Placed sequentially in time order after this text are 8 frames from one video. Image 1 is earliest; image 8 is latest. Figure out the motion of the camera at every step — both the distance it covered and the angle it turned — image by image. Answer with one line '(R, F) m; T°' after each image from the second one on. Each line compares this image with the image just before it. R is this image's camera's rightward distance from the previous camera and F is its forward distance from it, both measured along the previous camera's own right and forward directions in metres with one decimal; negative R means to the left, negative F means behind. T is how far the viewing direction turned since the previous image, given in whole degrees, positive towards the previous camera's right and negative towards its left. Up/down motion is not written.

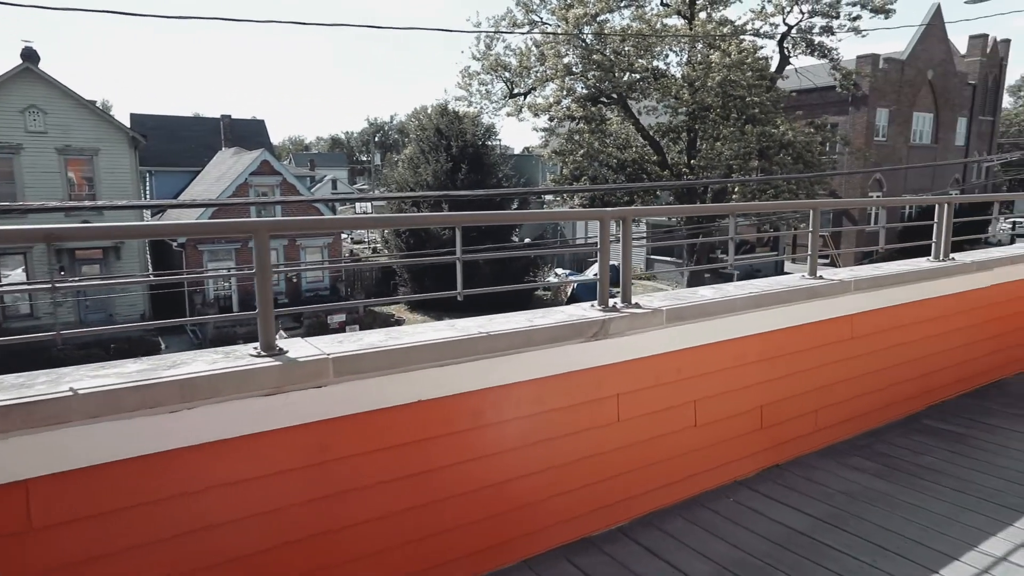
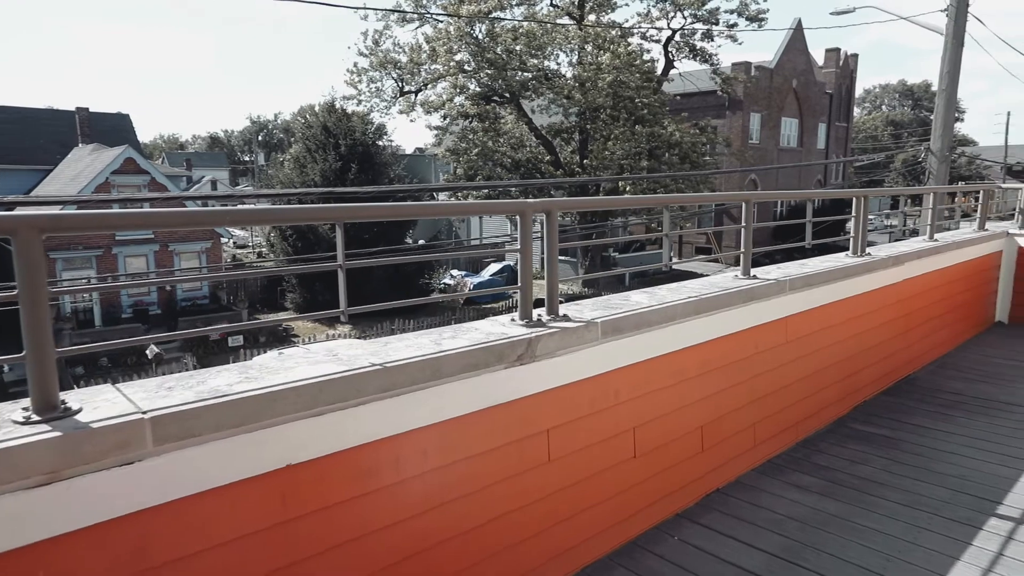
(0.0, +0.6) m; +9°
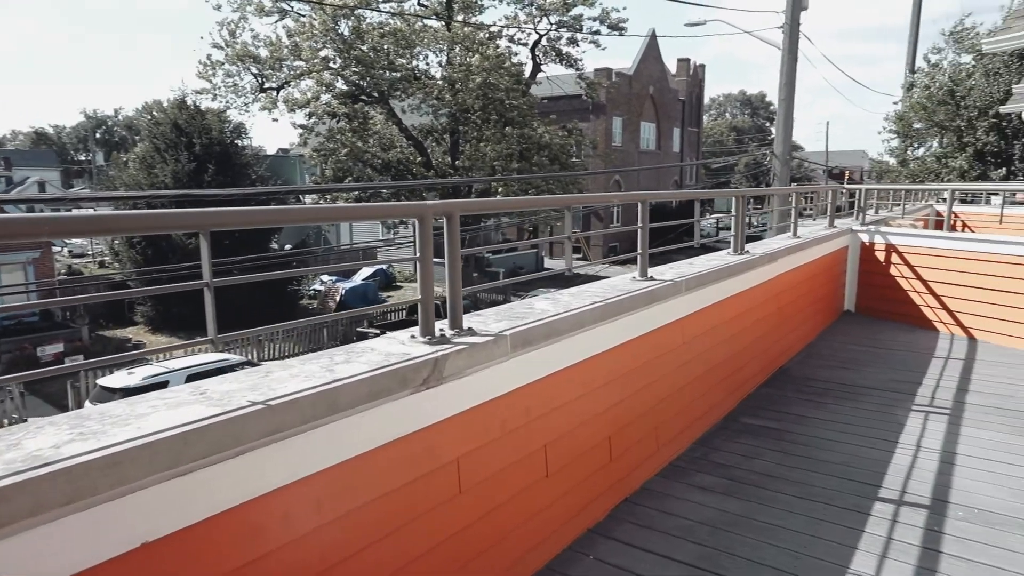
(-0.1, +0.2) m; +11°
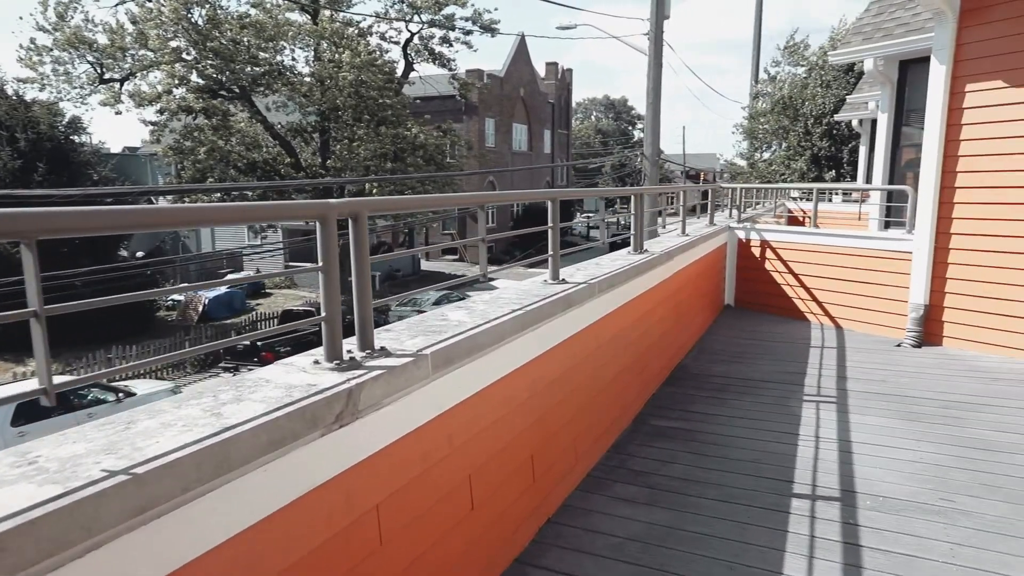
(-0.1, +0.3) m; +11°
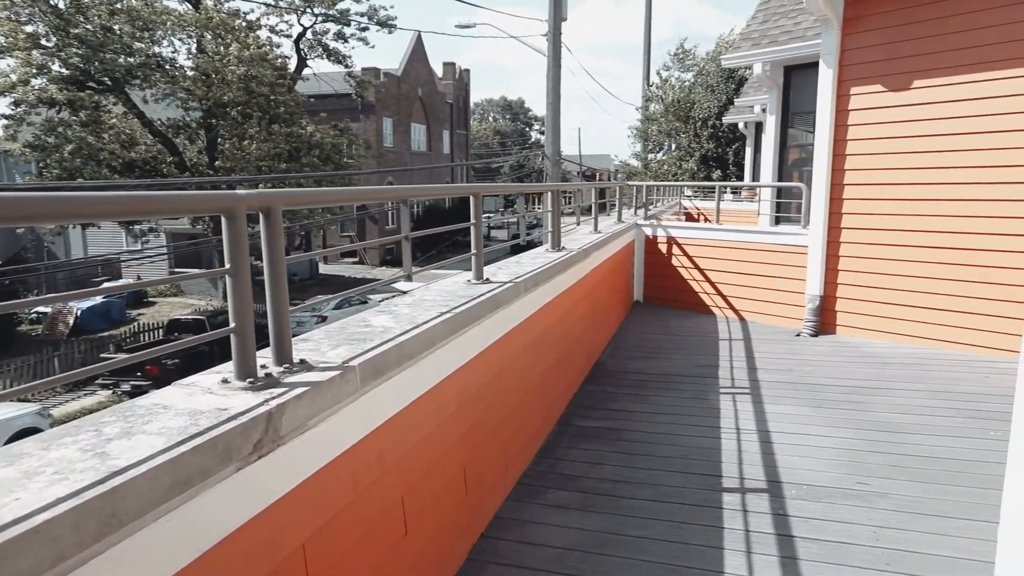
(-0.1, +0.2) m; +8°
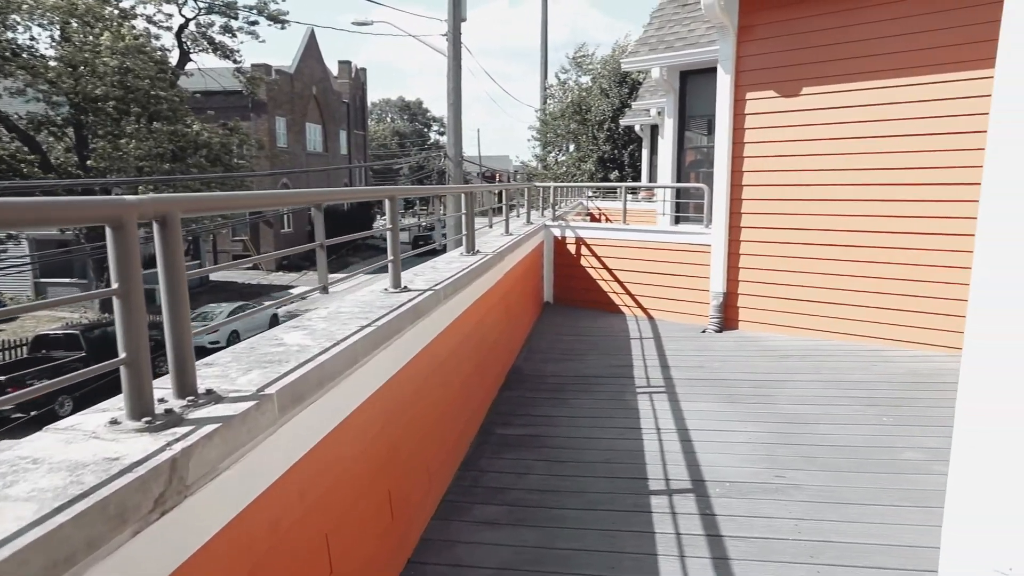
(-0.1, +0.1) m; +8°
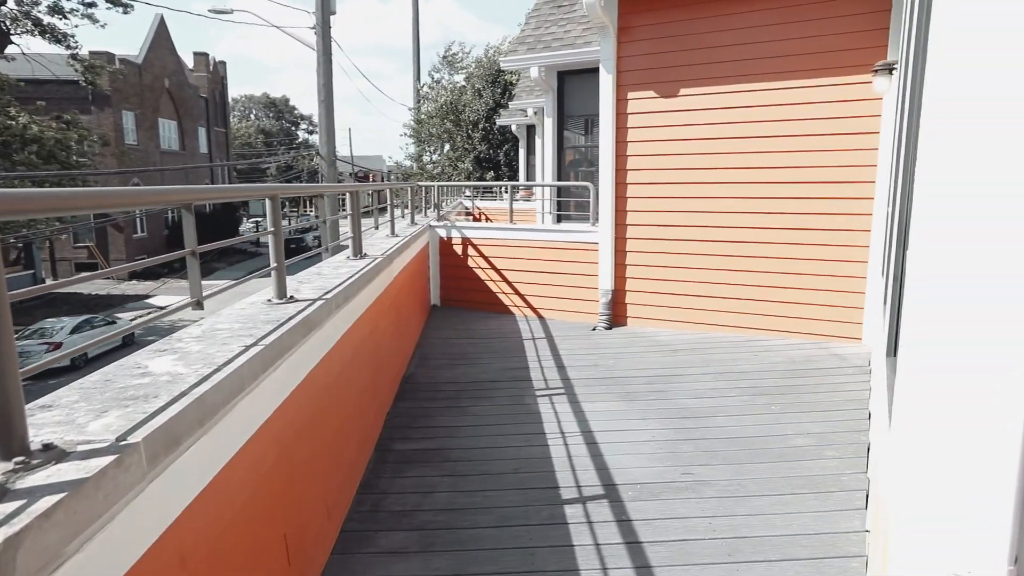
(-0.1, +0.2) m; +11°
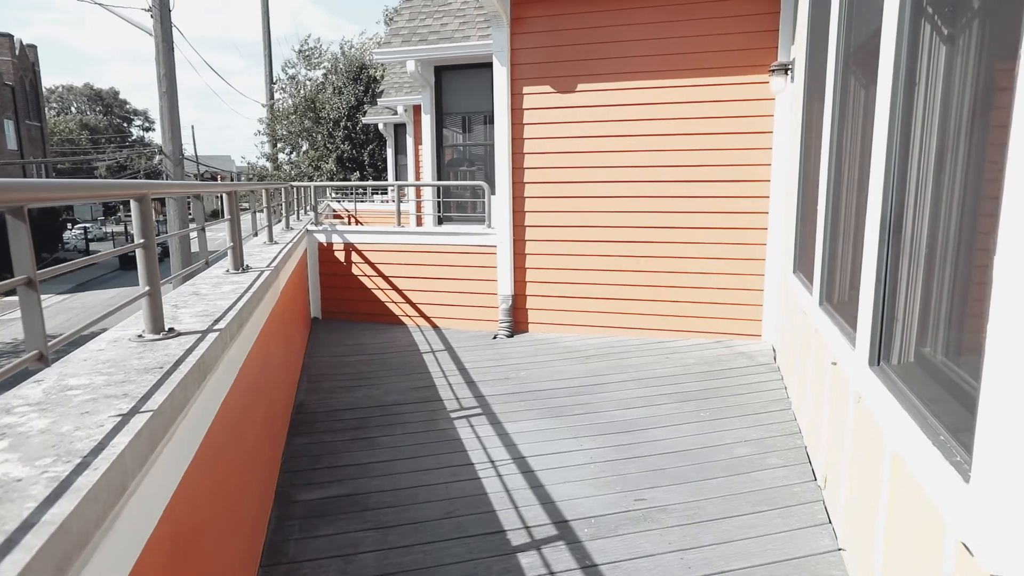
(-0.3, +0.5) m; +12°
